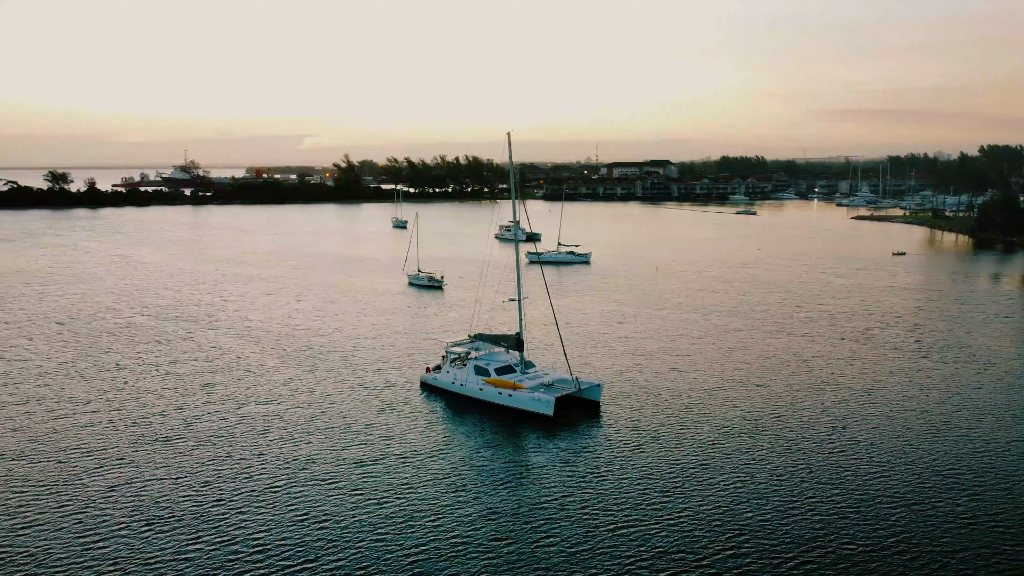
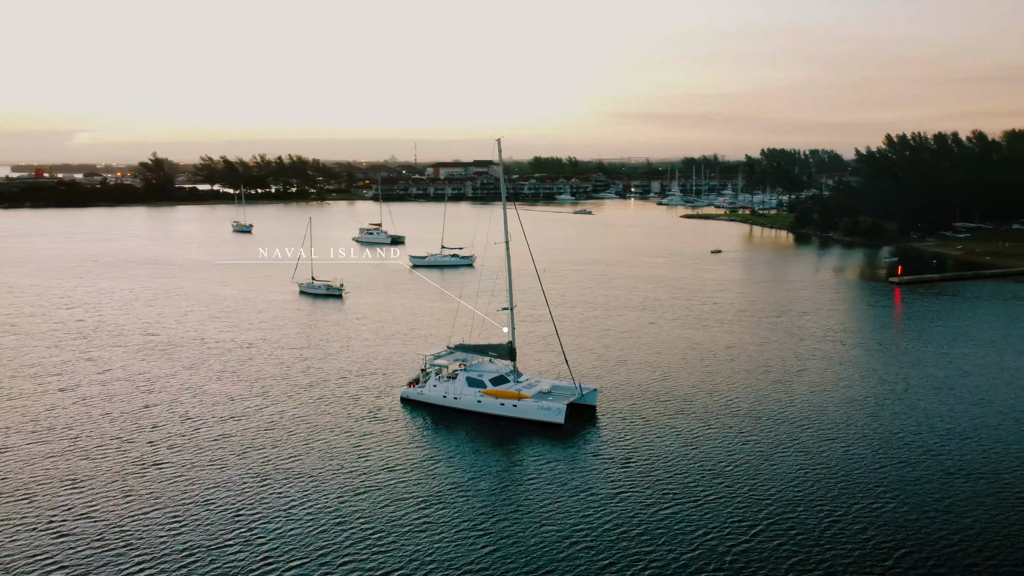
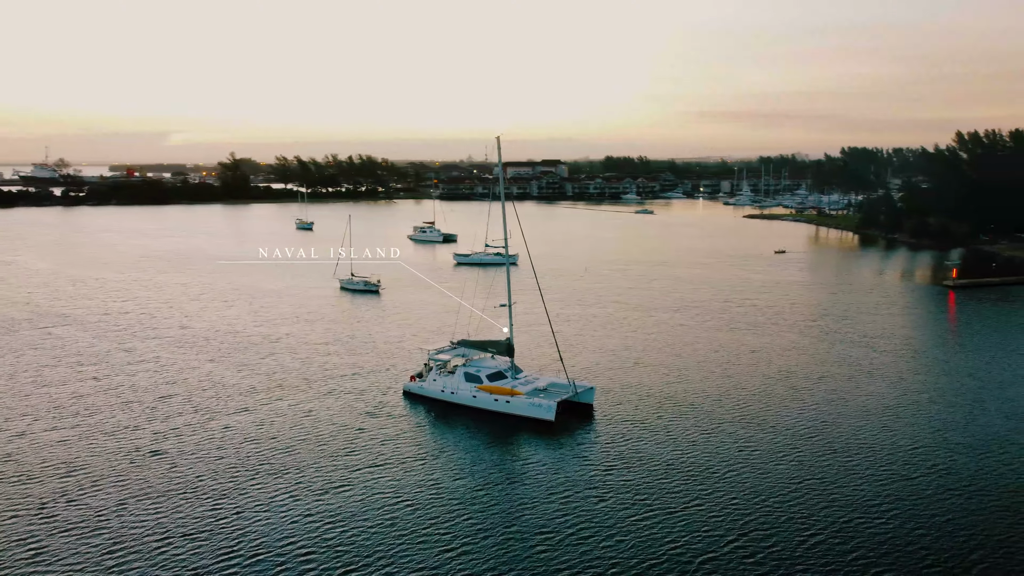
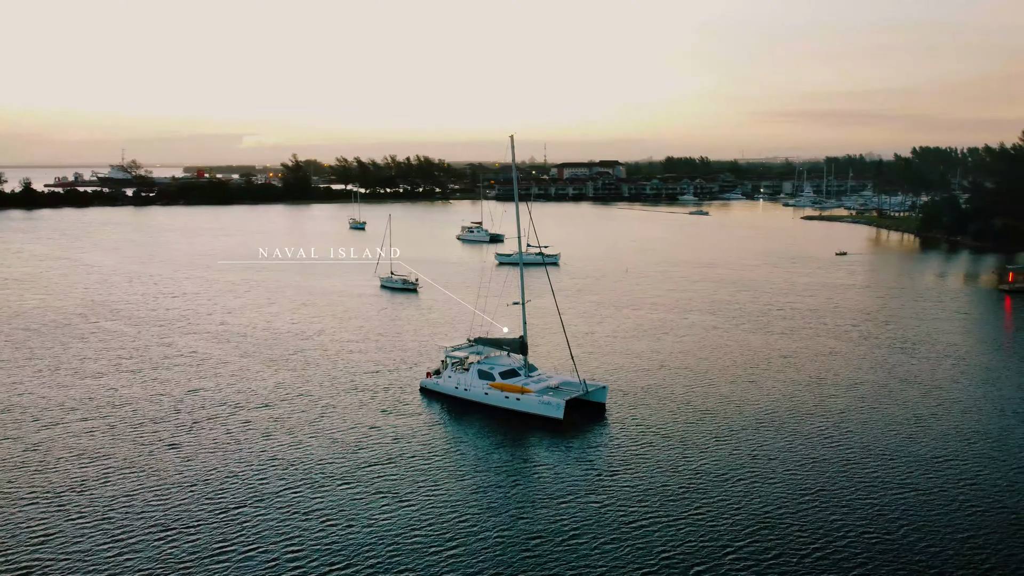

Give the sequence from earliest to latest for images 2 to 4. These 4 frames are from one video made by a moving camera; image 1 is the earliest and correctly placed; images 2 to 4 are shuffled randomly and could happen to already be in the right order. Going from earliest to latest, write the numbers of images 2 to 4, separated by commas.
4, 3, 2
